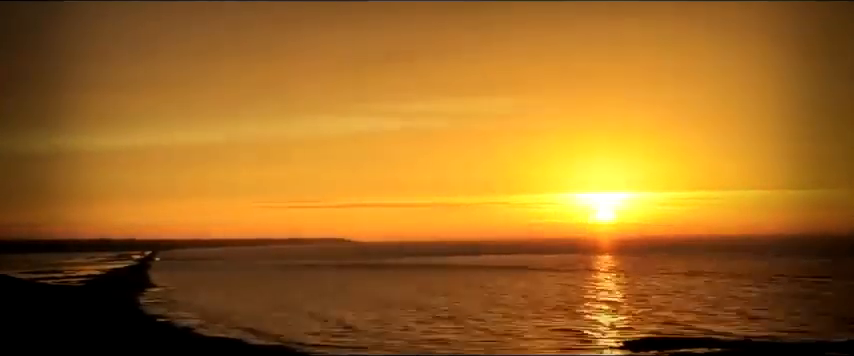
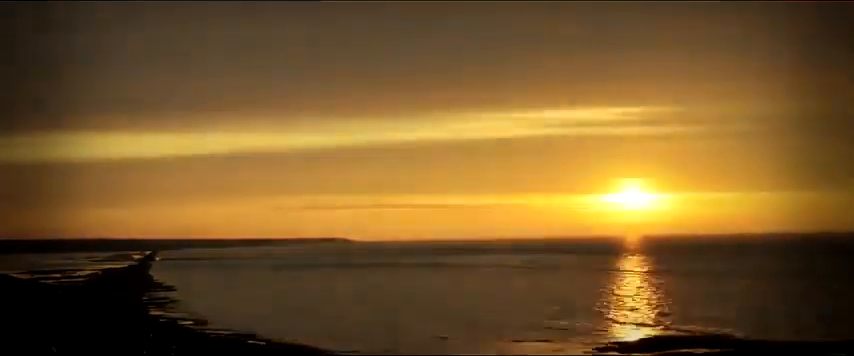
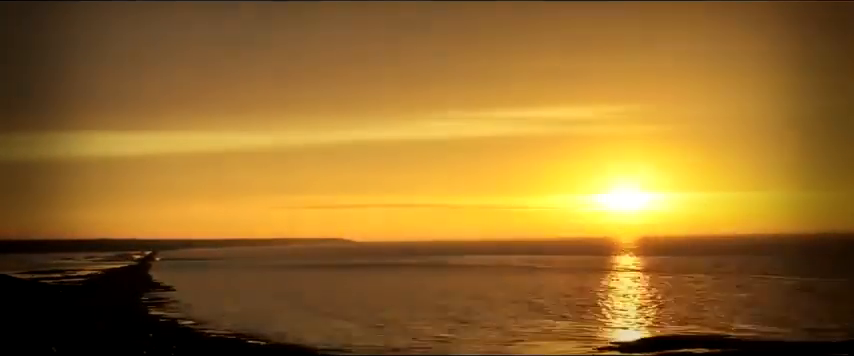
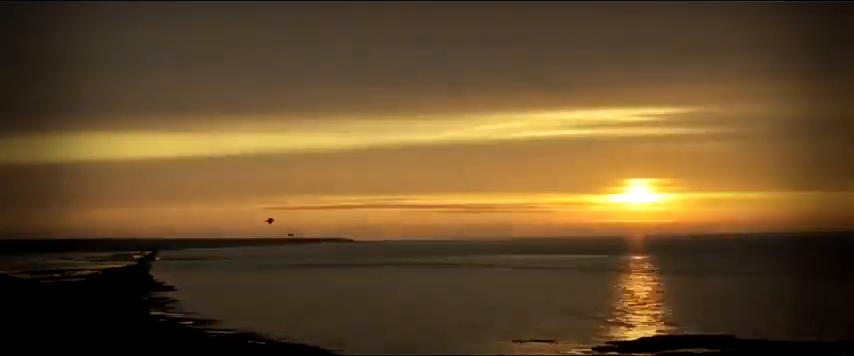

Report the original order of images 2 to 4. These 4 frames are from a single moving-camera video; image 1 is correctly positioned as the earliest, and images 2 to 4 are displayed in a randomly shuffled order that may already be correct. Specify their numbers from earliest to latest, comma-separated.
3, 2, 4
